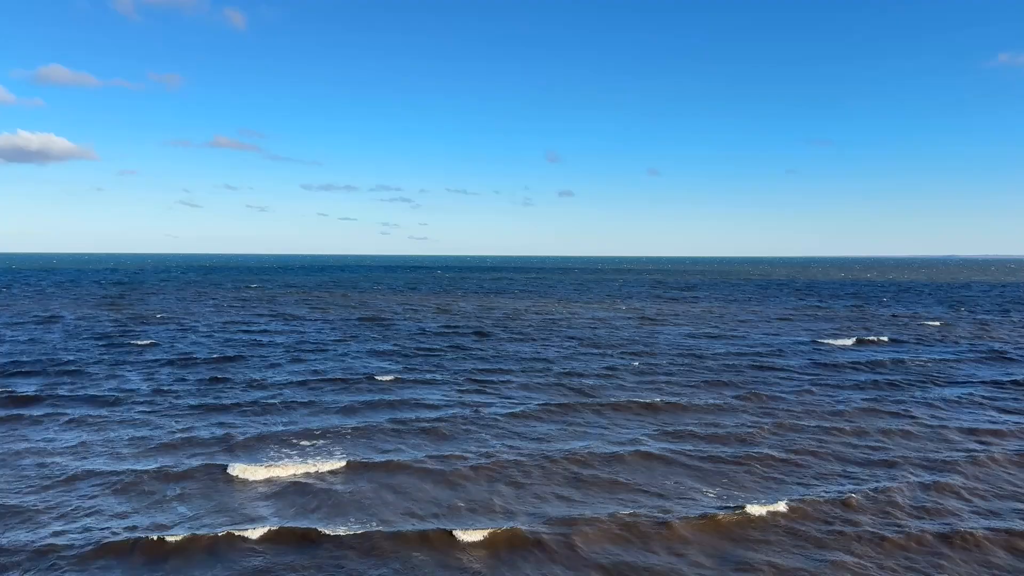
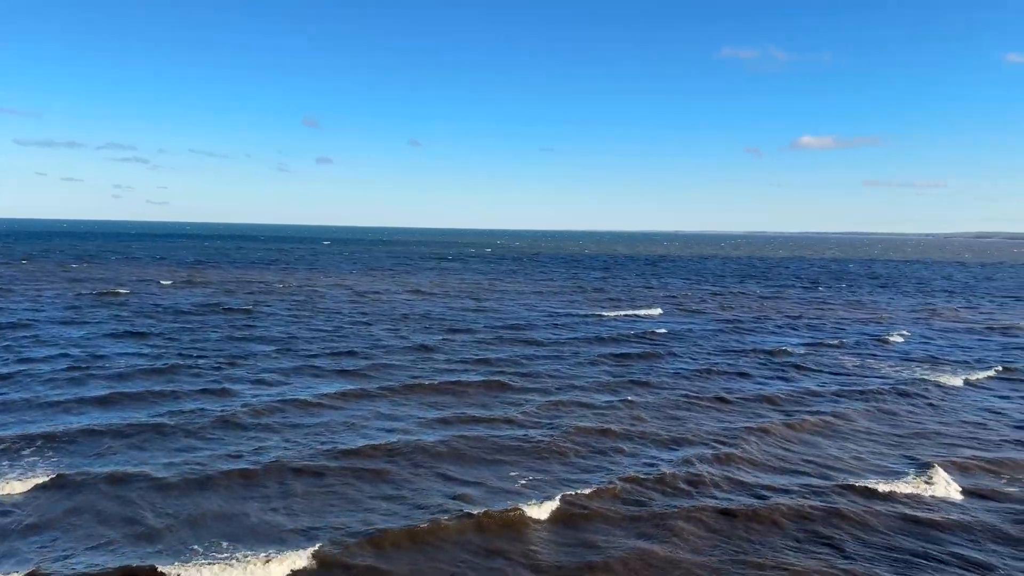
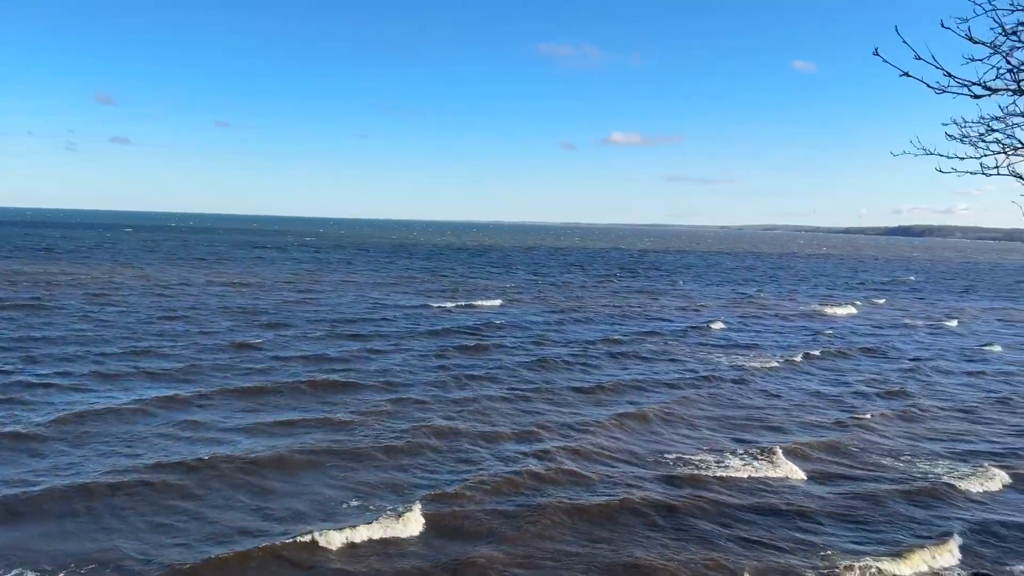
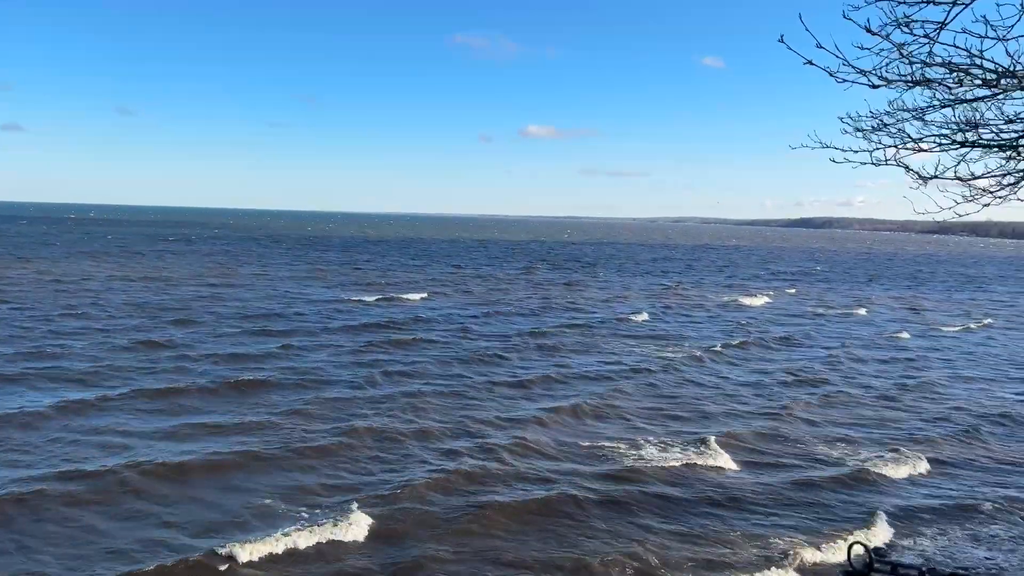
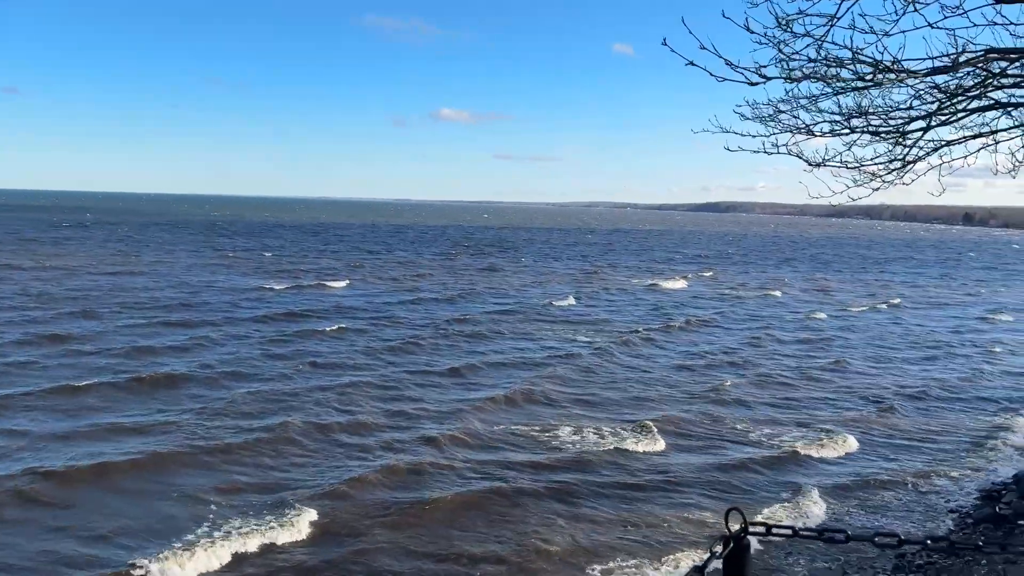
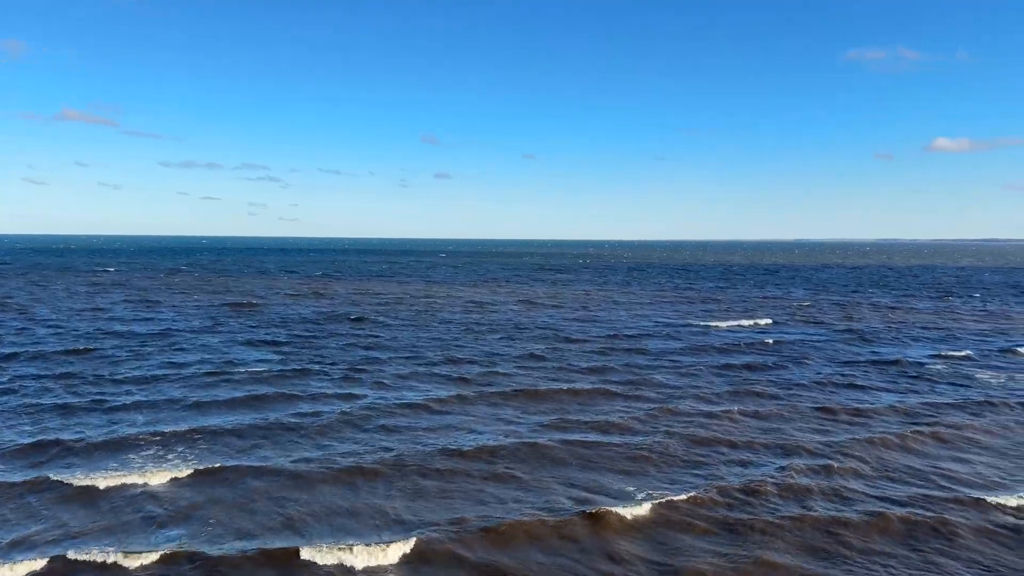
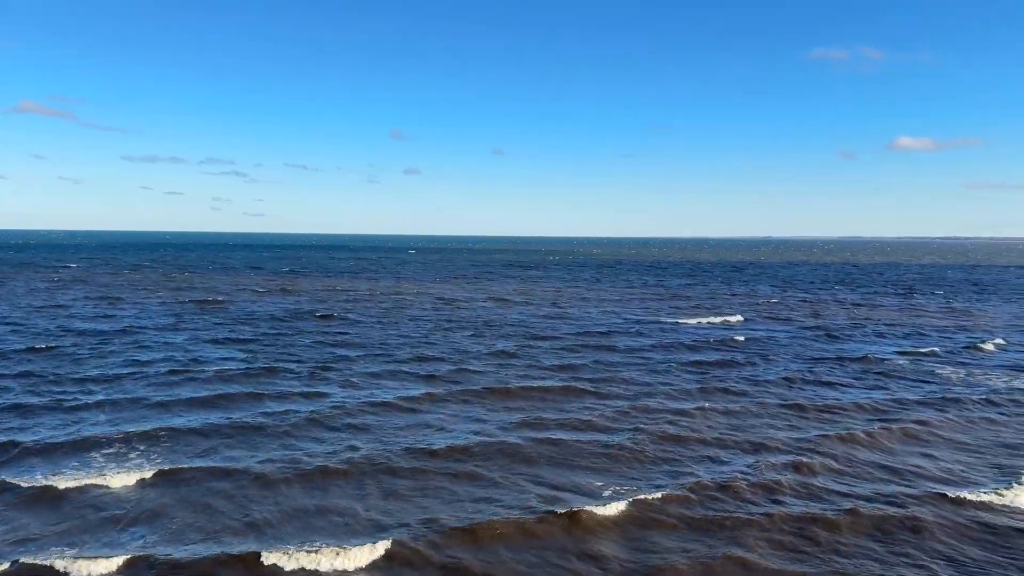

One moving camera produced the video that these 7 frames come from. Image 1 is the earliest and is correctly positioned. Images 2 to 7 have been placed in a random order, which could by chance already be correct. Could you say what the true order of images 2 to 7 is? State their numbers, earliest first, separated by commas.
6, 7, 2, 3, 4, 5
